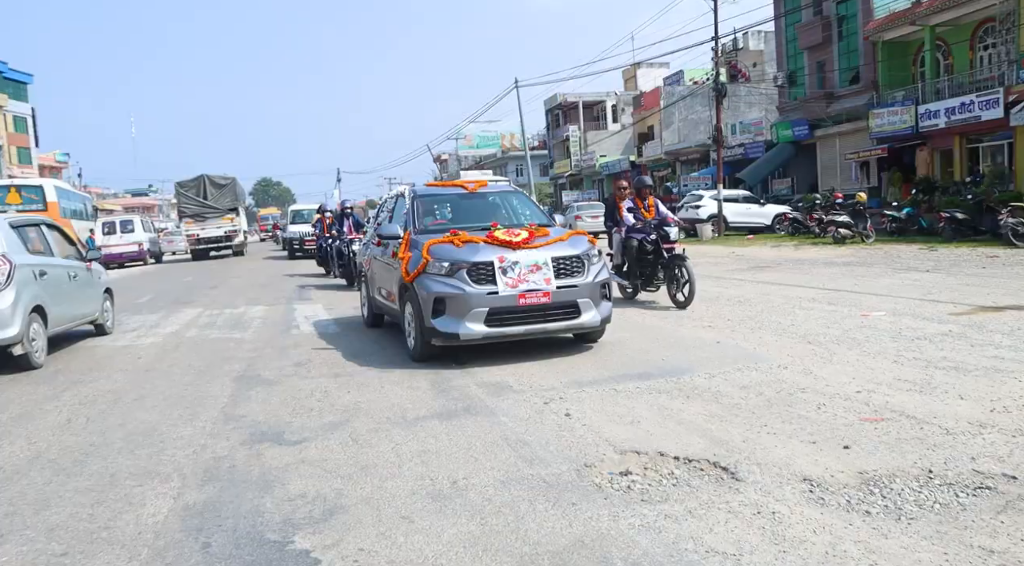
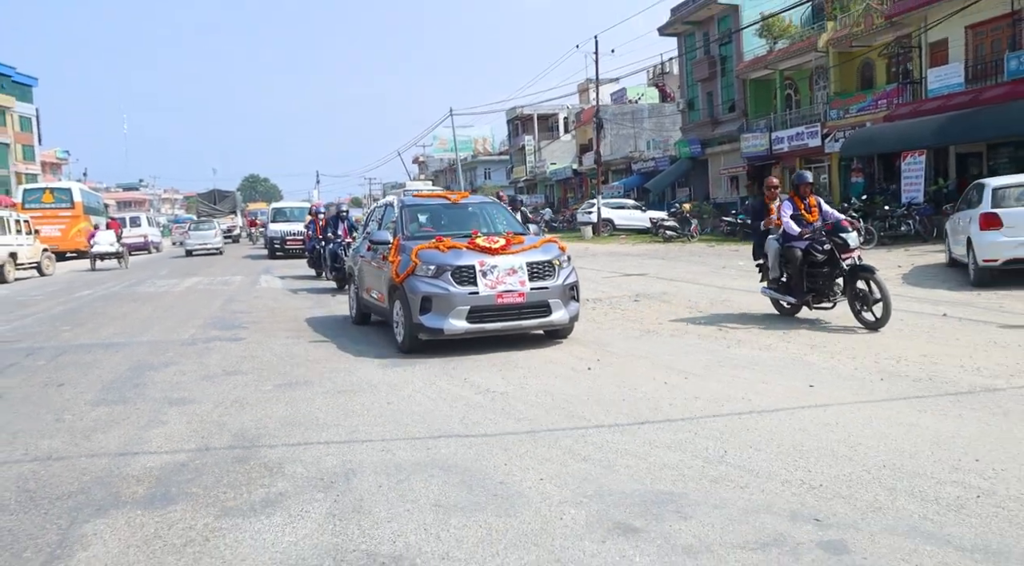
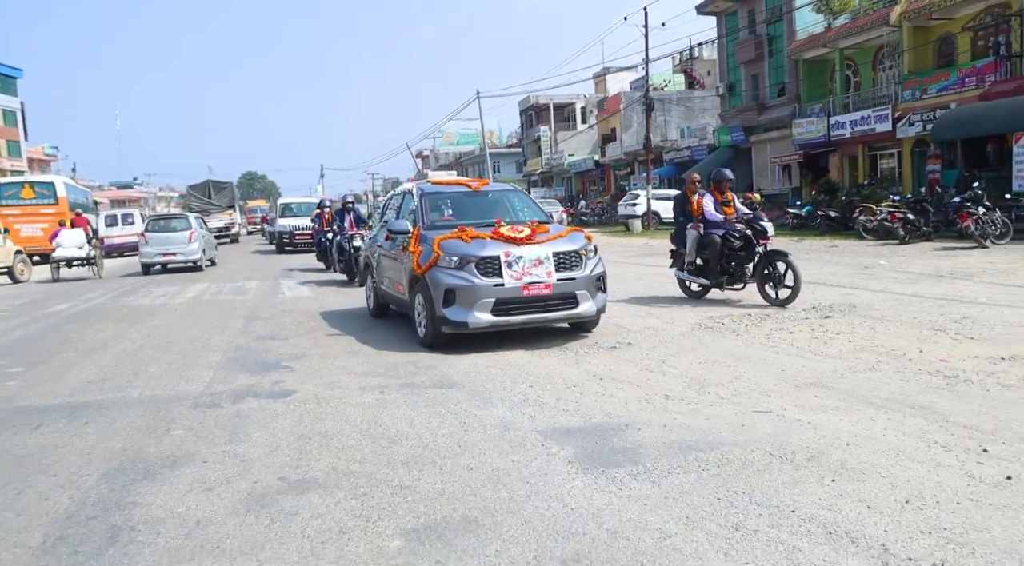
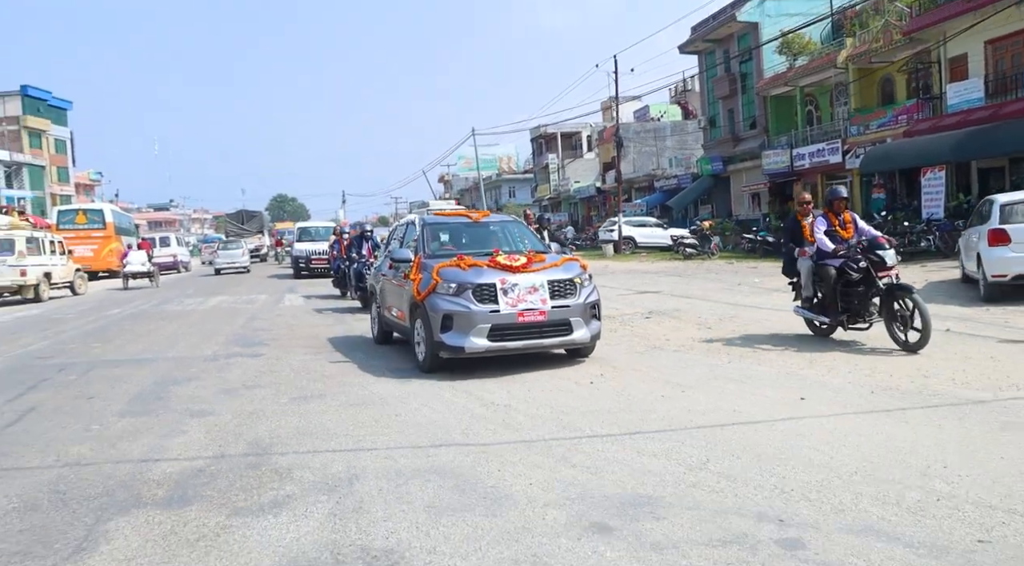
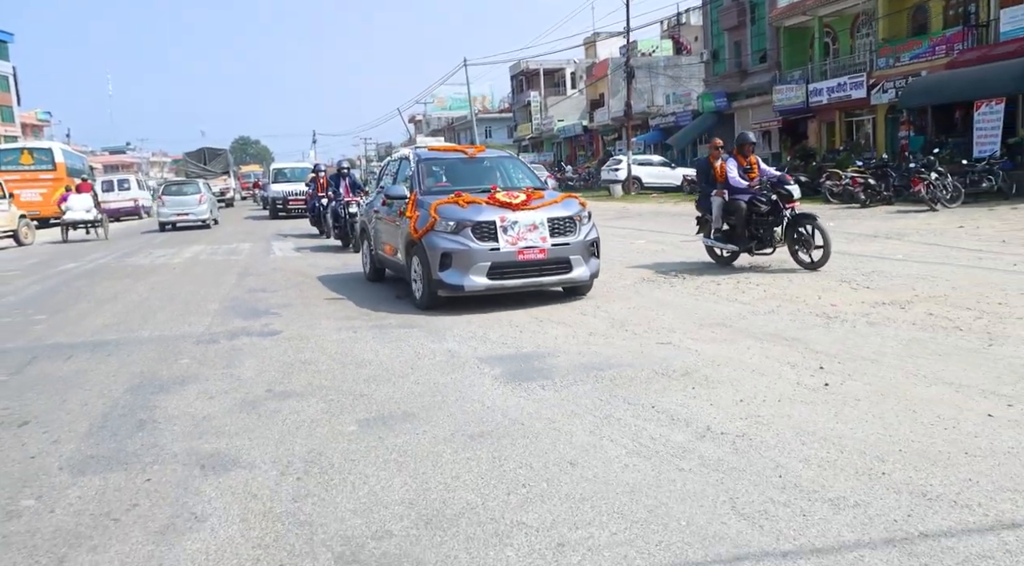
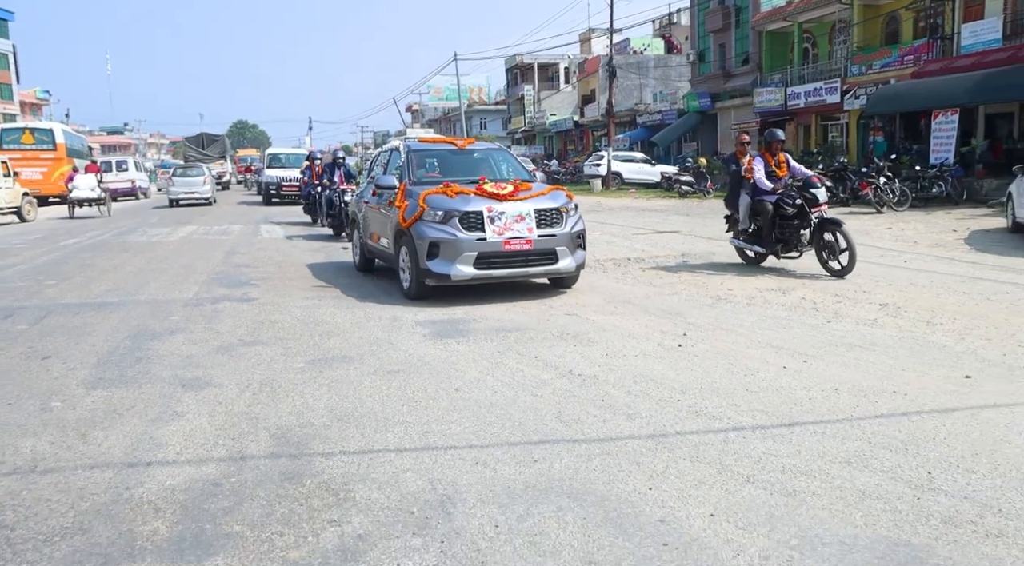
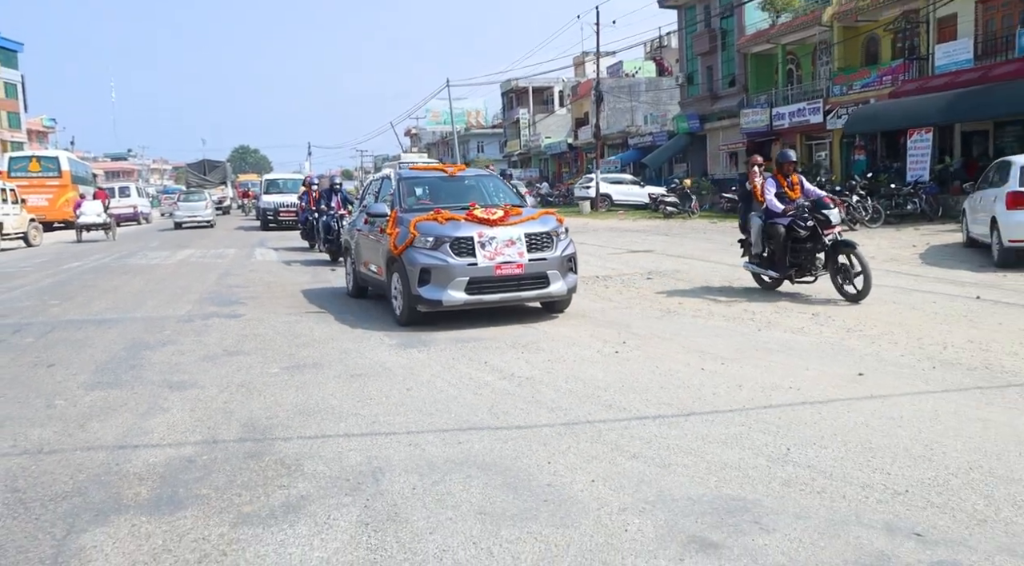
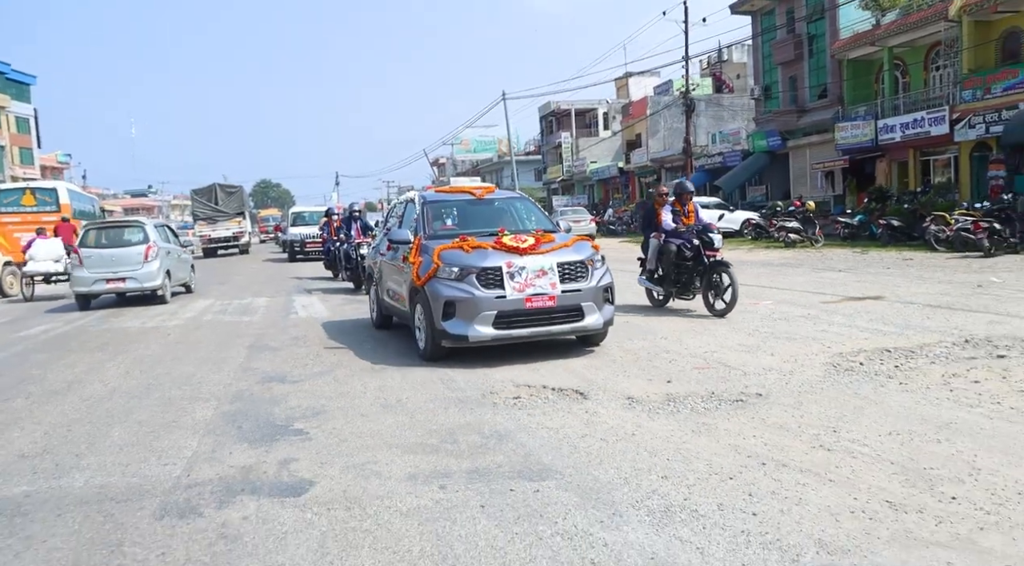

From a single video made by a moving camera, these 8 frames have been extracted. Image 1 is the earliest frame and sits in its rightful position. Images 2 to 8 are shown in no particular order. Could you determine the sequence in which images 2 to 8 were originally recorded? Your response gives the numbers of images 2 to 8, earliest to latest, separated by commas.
8, 3, 5, 6, 7, 2, 4
